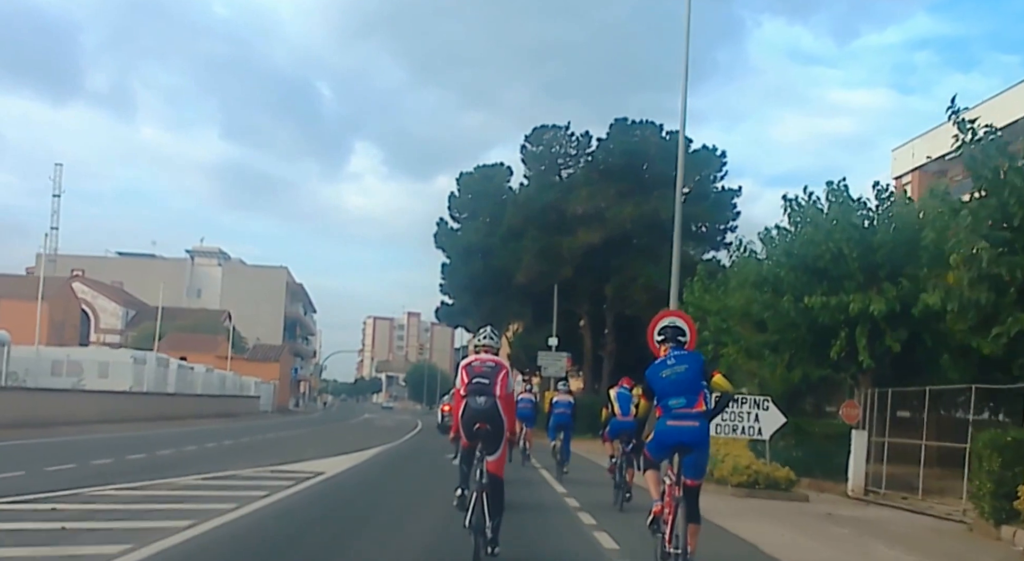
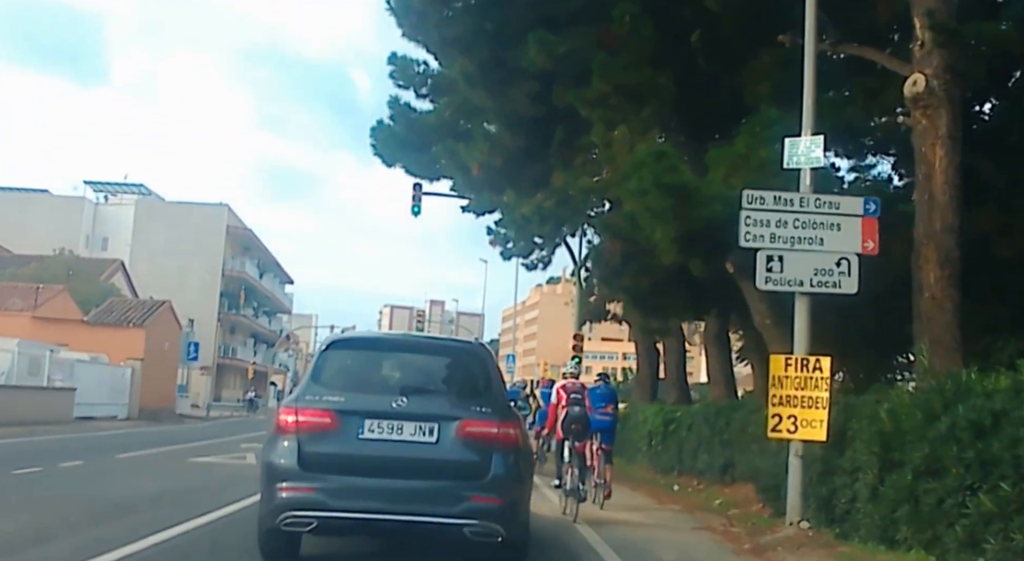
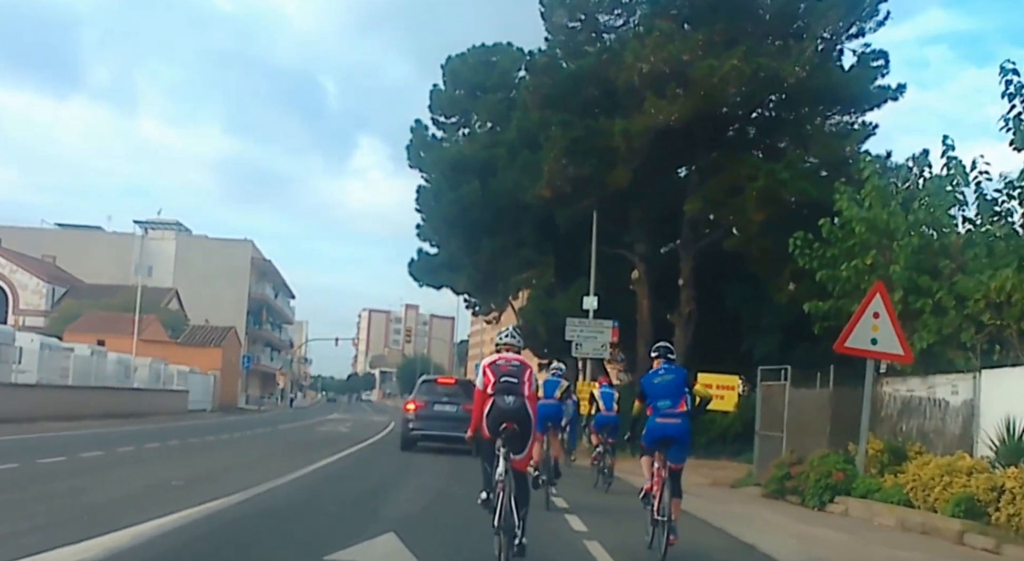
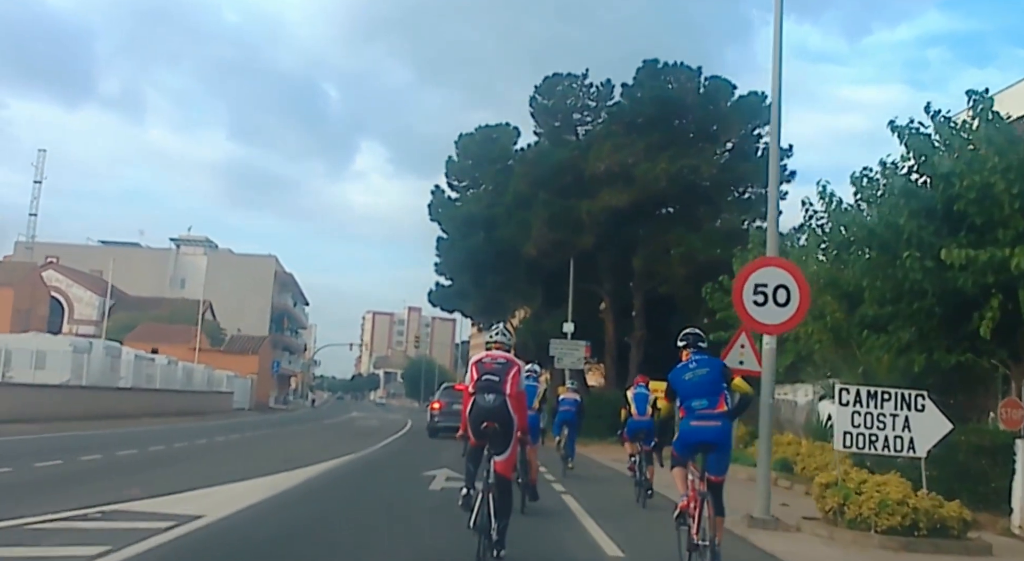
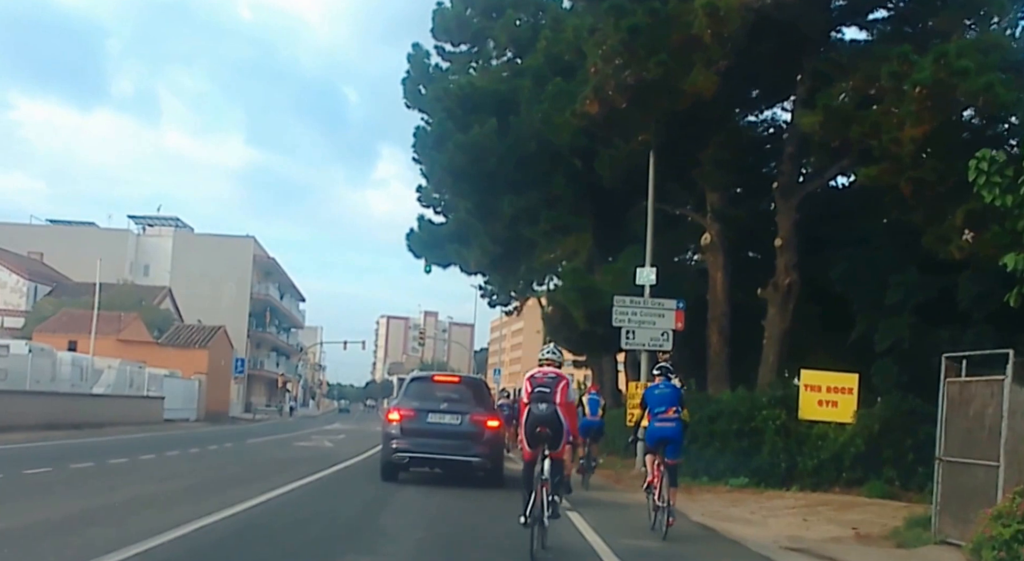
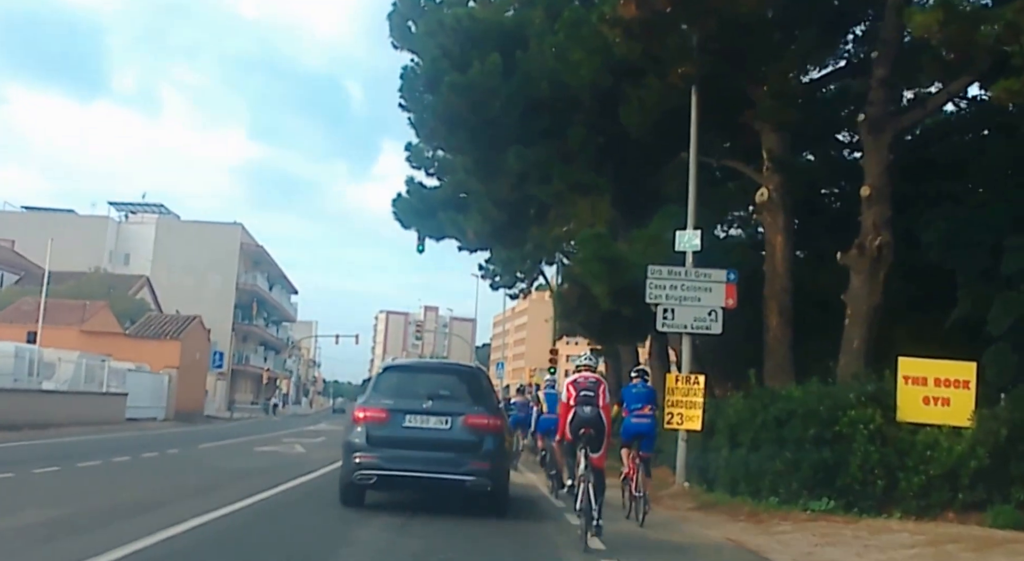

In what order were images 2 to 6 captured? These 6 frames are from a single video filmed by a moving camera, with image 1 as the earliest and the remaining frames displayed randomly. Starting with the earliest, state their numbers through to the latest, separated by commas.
4, 3, 5, 6, 2
